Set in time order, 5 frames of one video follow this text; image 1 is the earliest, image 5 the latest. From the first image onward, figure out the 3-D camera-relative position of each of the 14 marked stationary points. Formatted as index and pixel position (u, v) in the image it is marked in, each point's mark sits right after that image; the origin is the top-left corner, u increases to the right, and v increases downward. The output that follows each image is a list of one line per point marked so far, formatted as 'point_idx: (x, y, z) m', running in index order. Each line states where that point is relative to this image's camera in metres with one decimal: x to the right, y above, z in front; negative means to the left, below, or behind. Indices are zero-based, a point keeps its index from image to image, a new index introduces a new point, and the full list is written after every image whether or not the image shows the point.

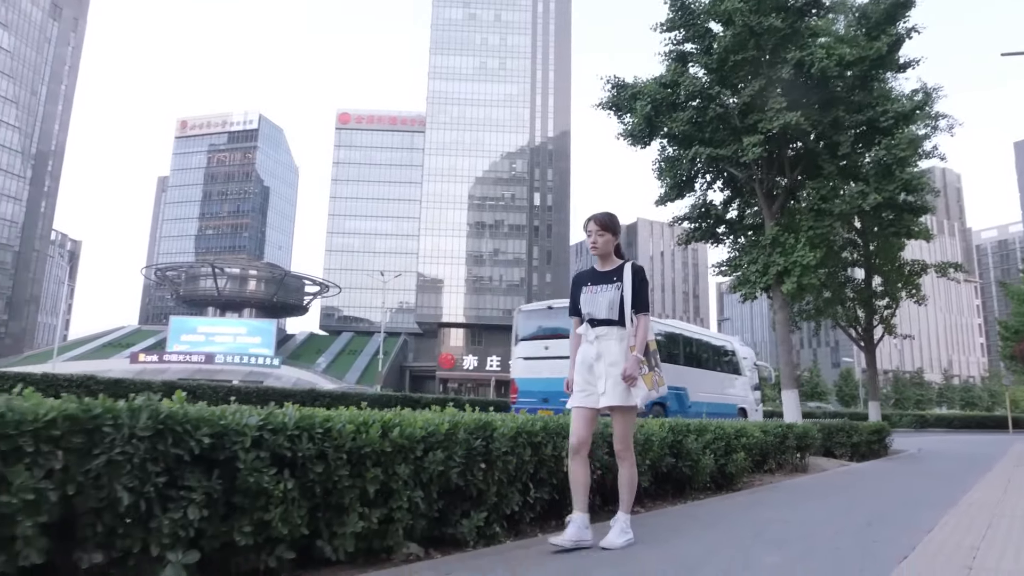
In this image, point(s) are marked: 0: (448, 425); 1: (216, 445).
0: (-0.4, -0.8, +3.7) m
1: (-1.2, -0.6, +2.7) m
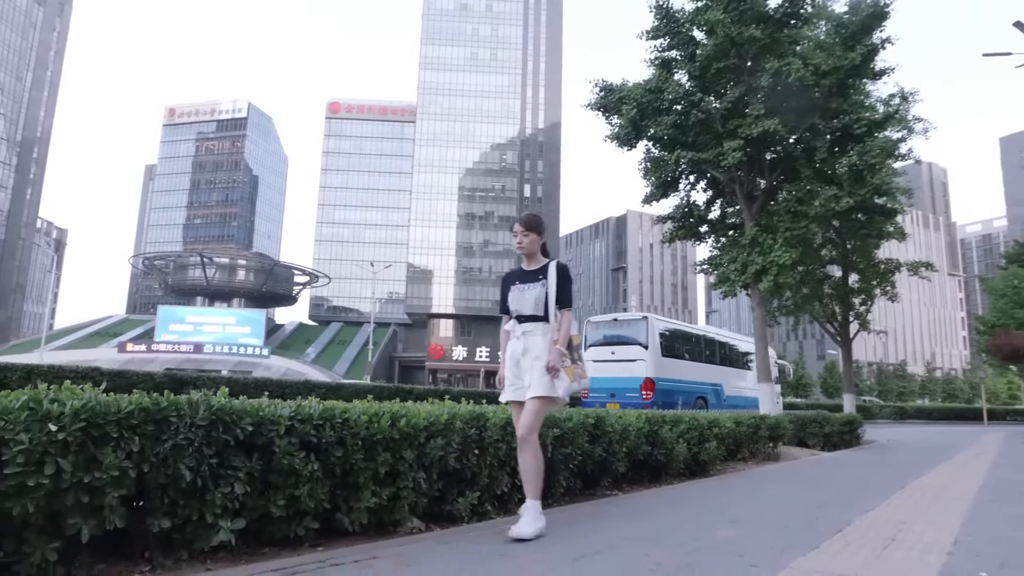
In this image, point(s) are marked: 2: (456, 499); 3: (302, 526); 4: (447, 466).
0: (-0.4, -0.8, +4.3) m
1: (-1.3, -0.7, +3.3) m
2: (-0.4, -1.4, +4.4) m
3: (-1.1, -1.2, +3.5) m
4: (-0.4, -1.1, +4.2) m
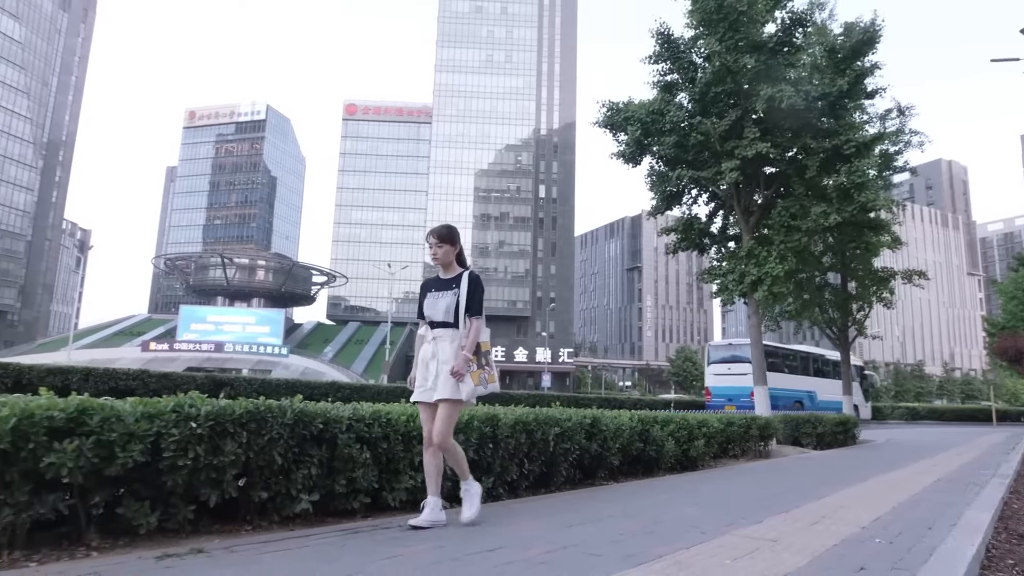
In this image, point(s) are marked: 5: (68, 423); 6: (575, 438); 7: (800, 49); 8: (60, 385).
0: (-0.4, -1.0, +5.4) m
1: (-1.2, -0.9, +4.3) m
2: (-0.3, -1.6, +5.4) m
3: (-1.1, -1.4, +4.6) m
4: (-0.4, -1.3, +5.3) m
5: (-2.2, -0.7, +3.3) m
6: (+0.6, -1.5, +6.6) m
7: (+6.1, +5.0, +14.1) m
8: (-9.2, -2.0, +13.6) m
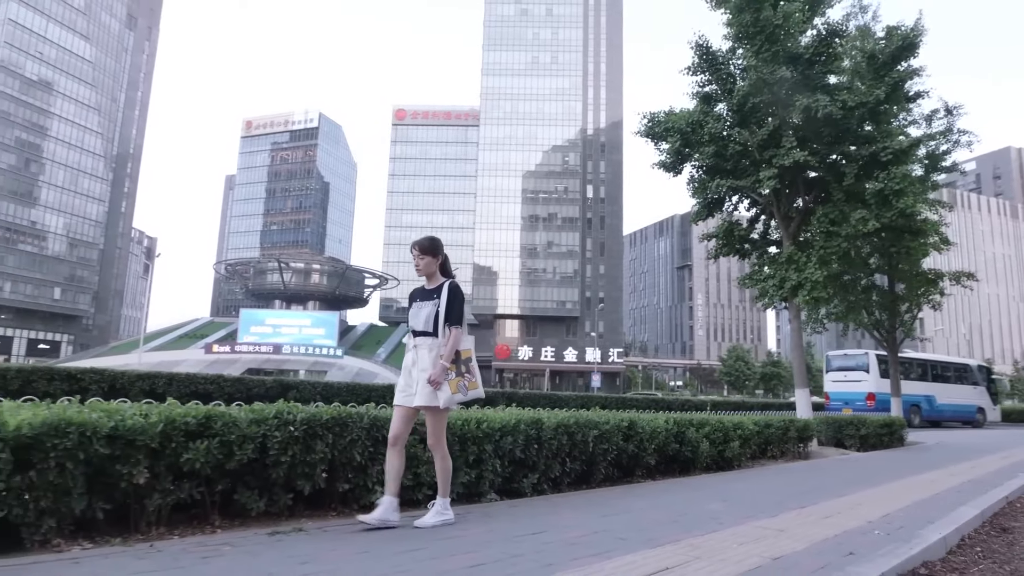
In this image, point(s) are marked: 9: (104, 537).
0: (0.0, -1.2, +6.1) m
1: (-0.9, -1.1, +5.2) m
2: (+0.1, -1.8, +6.2) m
3: (-0.7, -1.6, +5.4) m
4: (0.0, -1.5, +6.1) m
5: (-2.0, -0.9, +4.2) m
6: (+1.1, -1.6, +7.2) m
7: (+7.0, +4.9, +14.3) m
8: (-8.2, -2.3, +15.0) m
9: (-2.4, -1.5, +4.0) m
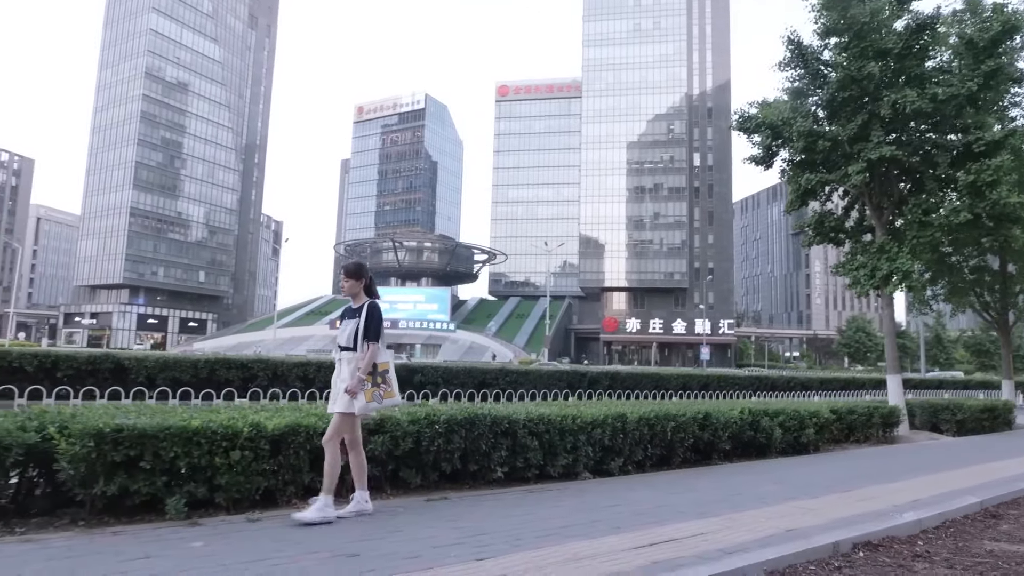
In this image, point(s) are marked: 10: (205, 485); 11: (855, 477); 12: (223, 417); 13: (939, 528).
0: (+1.0, -1.5, +7.7) m
1: (0.0, -1.4, +6.9) m
2: (+1.1, -2.0, +7.8) m
3: (+0.2, -1.9, +7.1) m
4: (+1.0, -1.8, +7.6) m
5: (-1.2, -1.3, +6.1) m
6: (+2.3, -1.8, +8.6) m
7: (+9.1, +5.2, +14.4) m
8: (-5.6, -2.3, +17.7) m
9: (-1.7, -1.9, +5.9) m
10: (-2.4, -1.5, +5.2) m
11: (+4.4, -2.3, +8.4) m
12: (-2.4, -1.1, +5.5) m
13: (+3.3, -1.8, +5.1) m
